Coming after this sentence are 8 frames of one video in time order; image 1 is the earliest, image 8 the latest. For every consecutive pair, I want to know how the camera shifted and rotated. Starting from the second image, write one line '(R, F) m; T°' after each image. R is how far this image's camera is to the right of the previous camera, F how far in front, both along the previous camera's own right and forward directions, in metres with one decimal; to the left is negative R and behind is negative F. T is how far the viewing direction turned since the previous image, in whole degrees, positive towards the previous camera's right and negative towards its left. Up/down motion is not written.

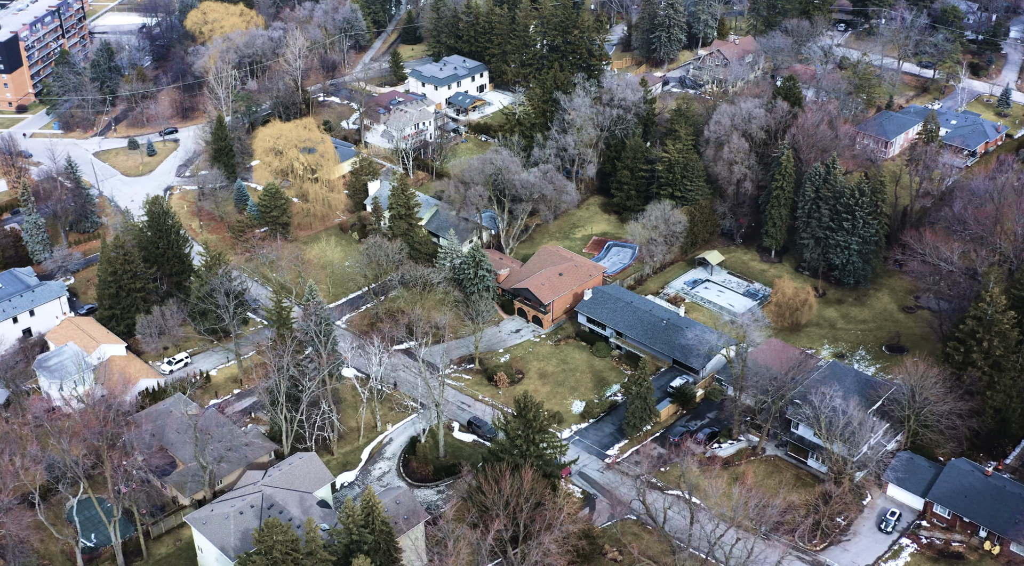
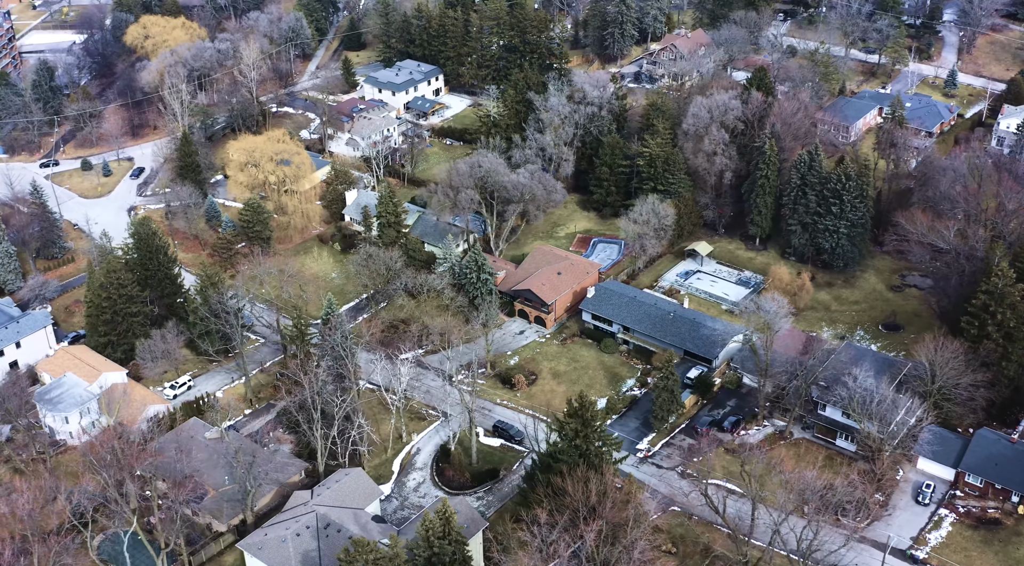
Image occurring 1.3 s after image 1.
(-5.1, +0.3) m; +5°
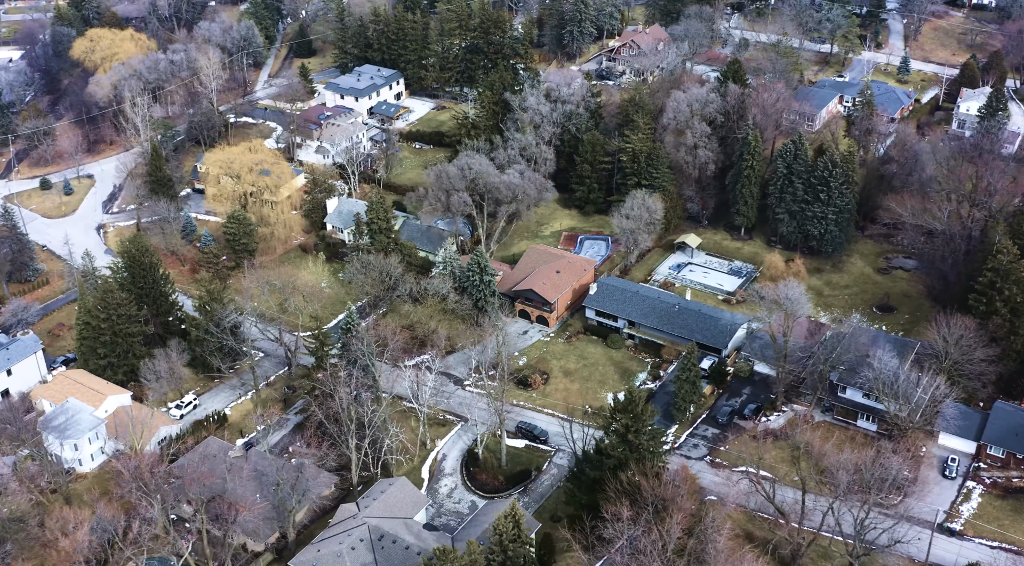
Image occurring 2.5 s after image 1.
(-4.5, +0.3) m; +4°
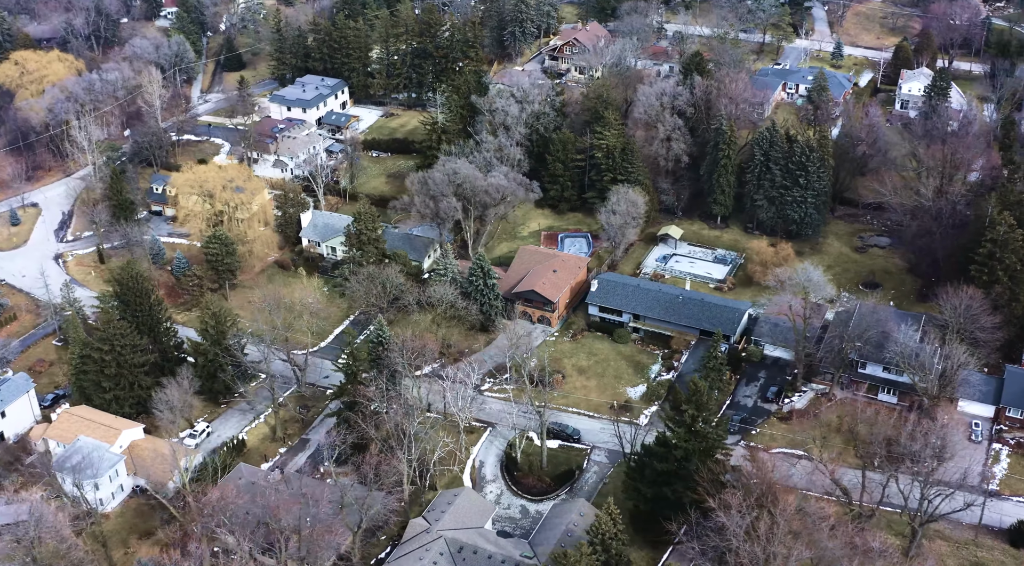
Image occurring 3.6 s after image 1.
(-6.3, +0.4) m; +6°
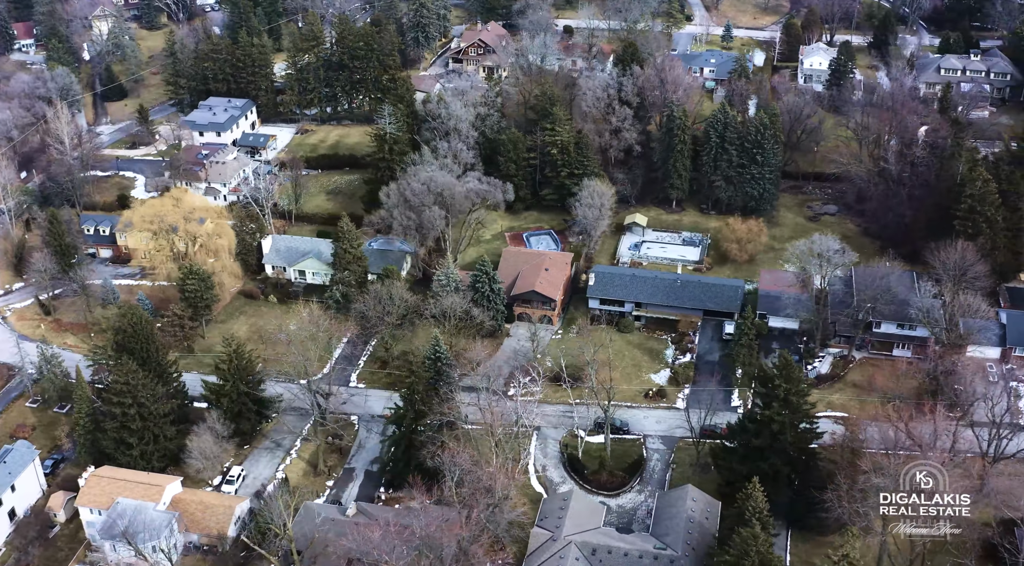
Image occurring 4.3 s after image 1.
(-10.3, +1.0) m; +10°
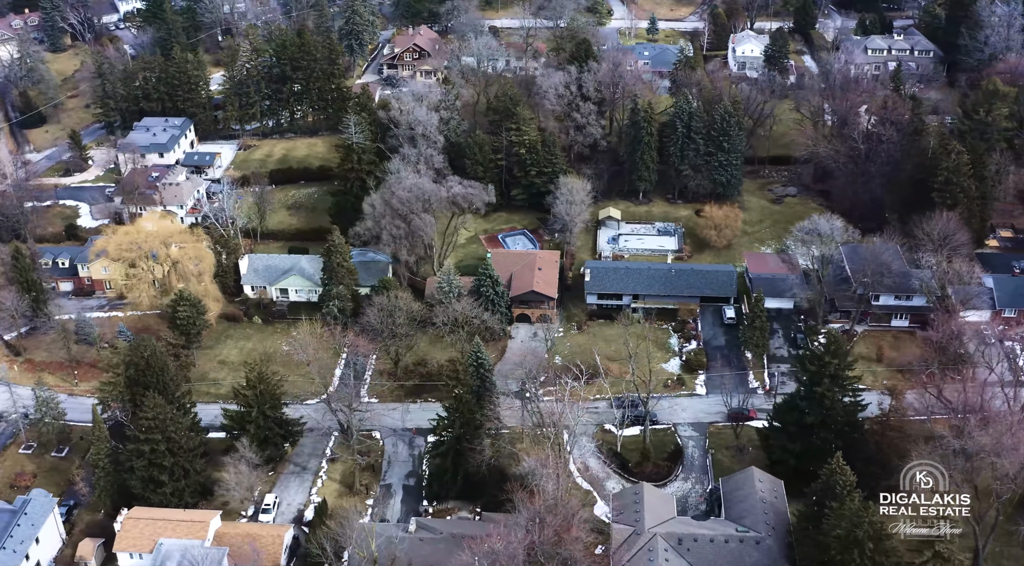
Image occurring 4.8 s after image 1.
(-6.9, +0.5) m; +7°
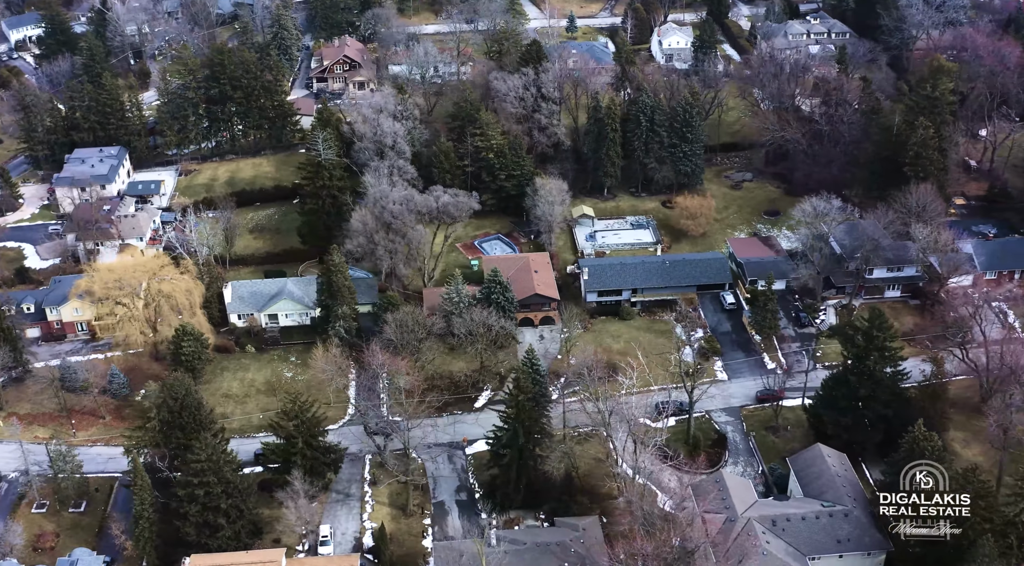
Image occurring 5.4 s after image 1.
(-8.0, +0.5) m; +8°
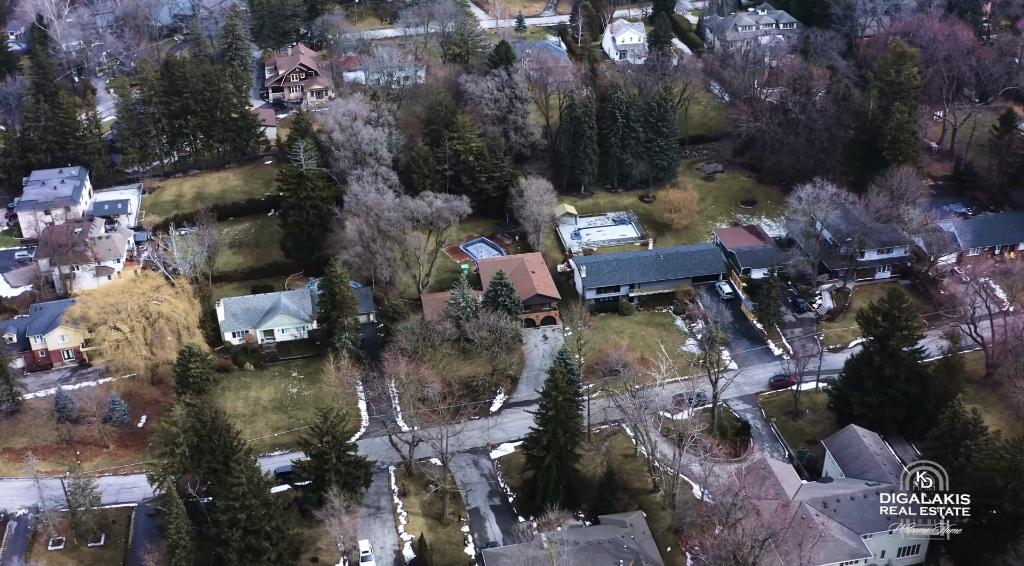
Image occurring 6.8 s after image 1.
(-5.0, +0.2) m; +5°
